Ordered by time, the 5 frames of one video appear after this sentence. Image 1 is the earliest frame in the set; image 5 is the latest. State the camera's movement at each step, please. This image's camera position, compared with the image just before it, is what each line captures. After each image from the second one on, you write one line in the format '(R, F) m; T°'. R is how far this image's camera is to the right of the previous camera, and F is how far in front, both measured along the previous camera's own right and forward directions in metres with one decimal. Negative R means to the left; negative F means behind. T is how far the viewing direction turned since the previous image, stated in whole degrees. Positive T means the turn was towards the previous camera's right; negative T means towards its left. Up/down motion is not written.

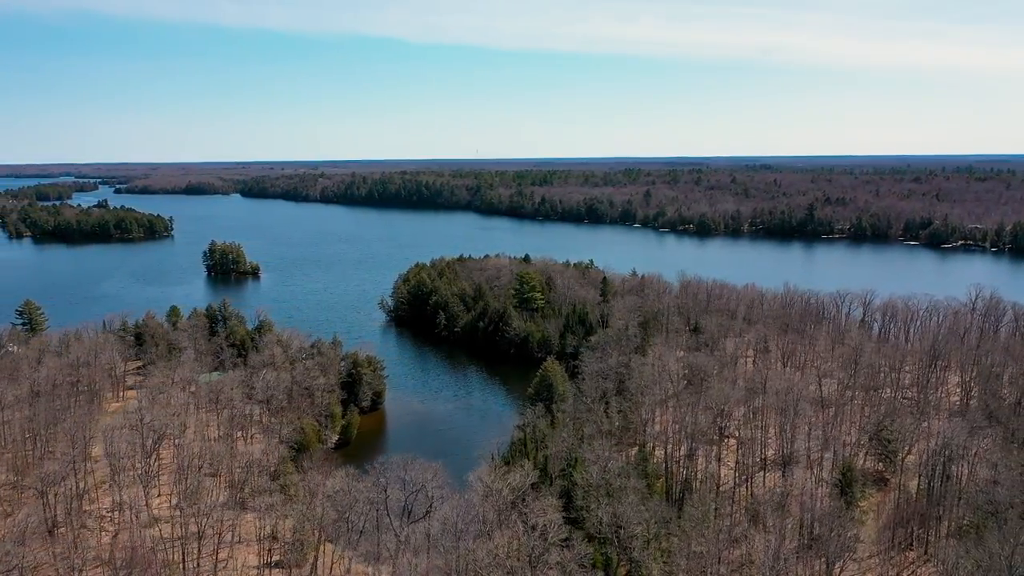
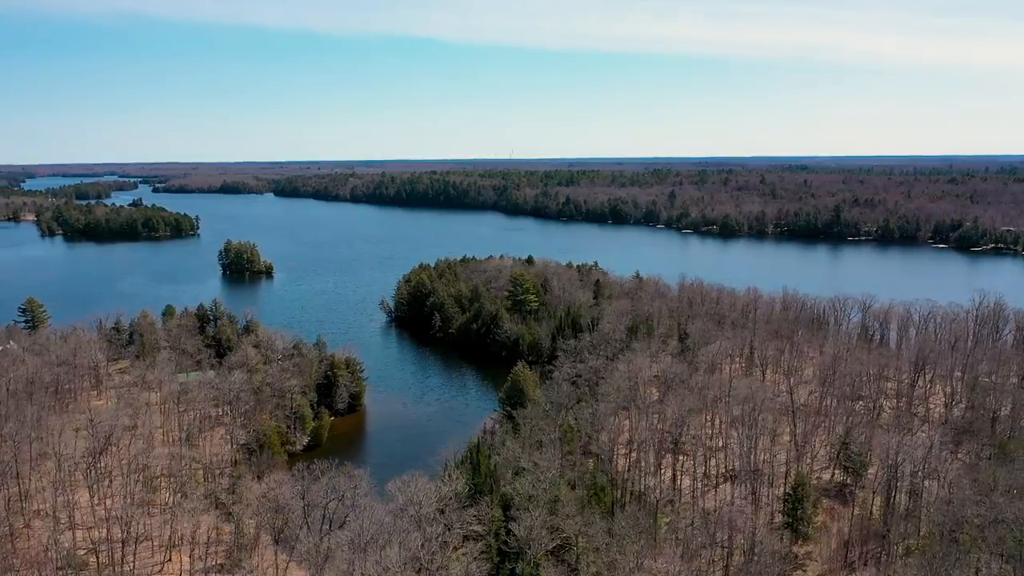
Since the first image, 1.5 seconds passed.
(+2.5, +0.5) m; -2°
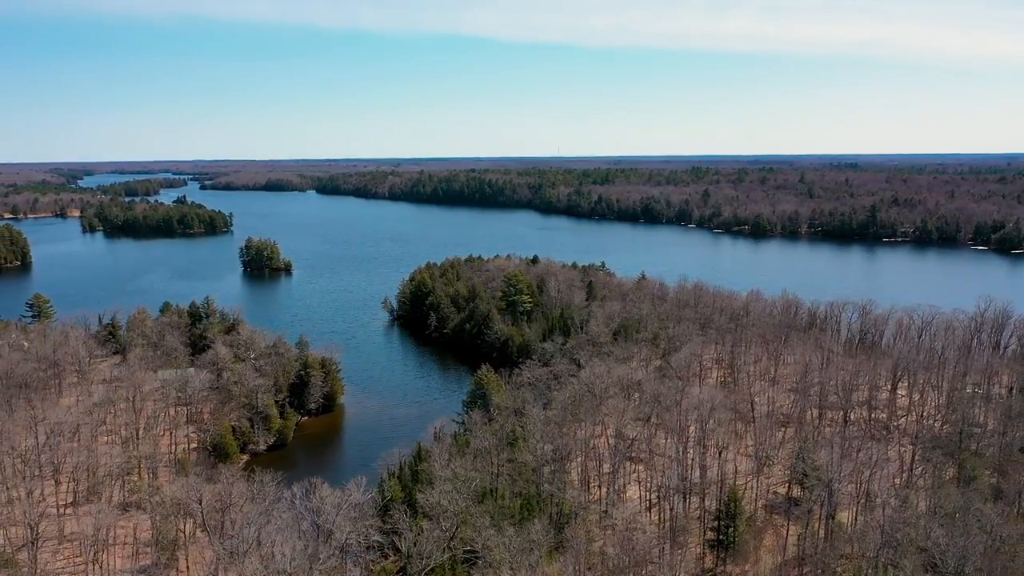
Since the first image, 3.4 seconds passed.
(+3.1, +0.6) m; -3°
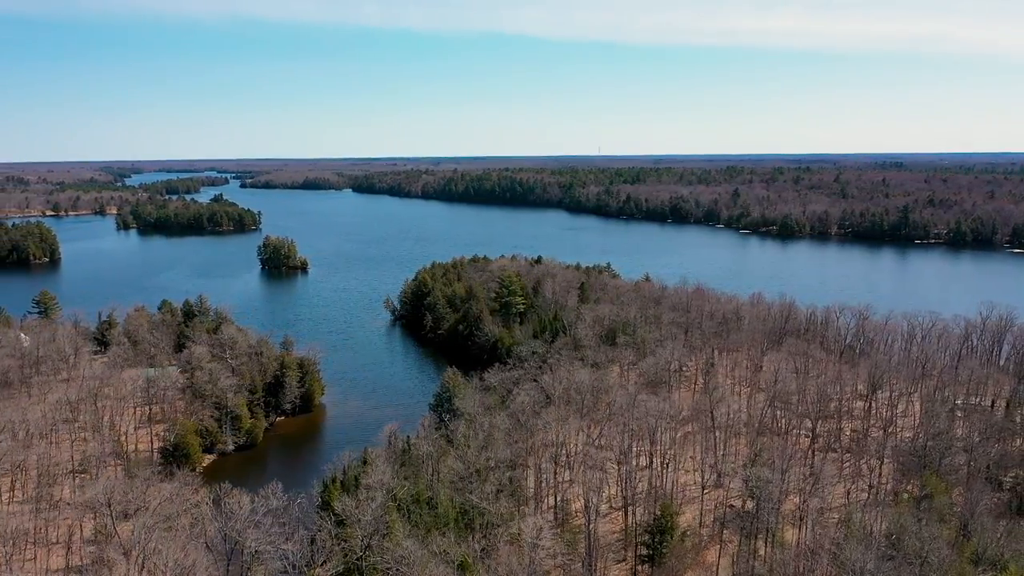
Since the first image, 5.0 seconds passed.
(+2.7, +0.5) m; -3°
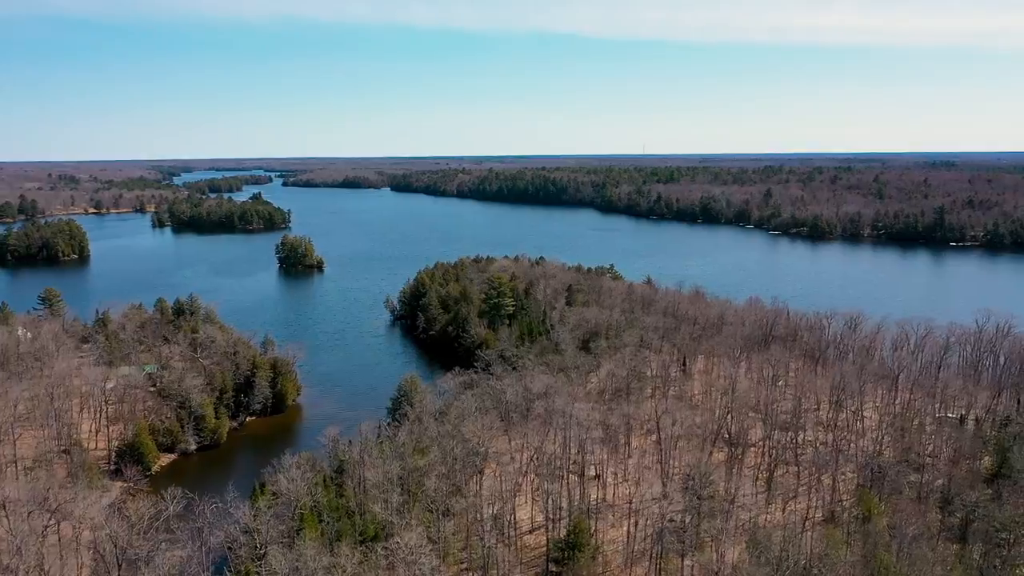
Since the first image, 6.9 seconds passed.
(+3.1, +0.5) m; -3°
